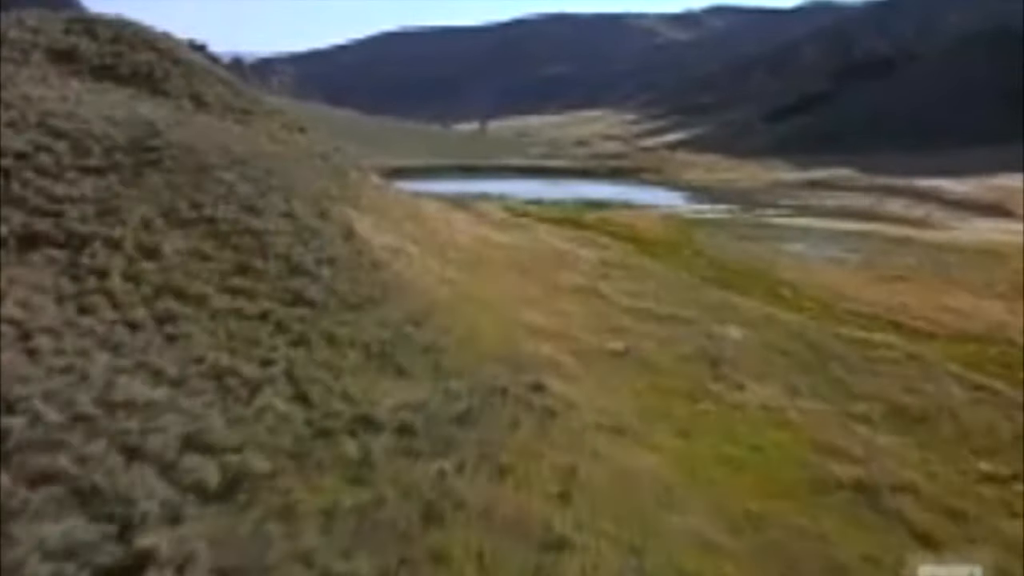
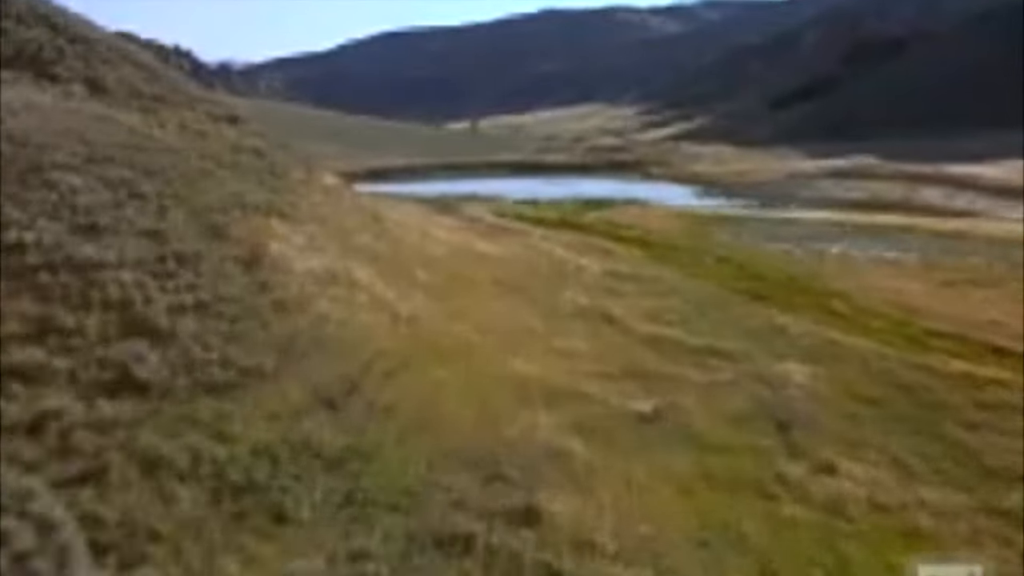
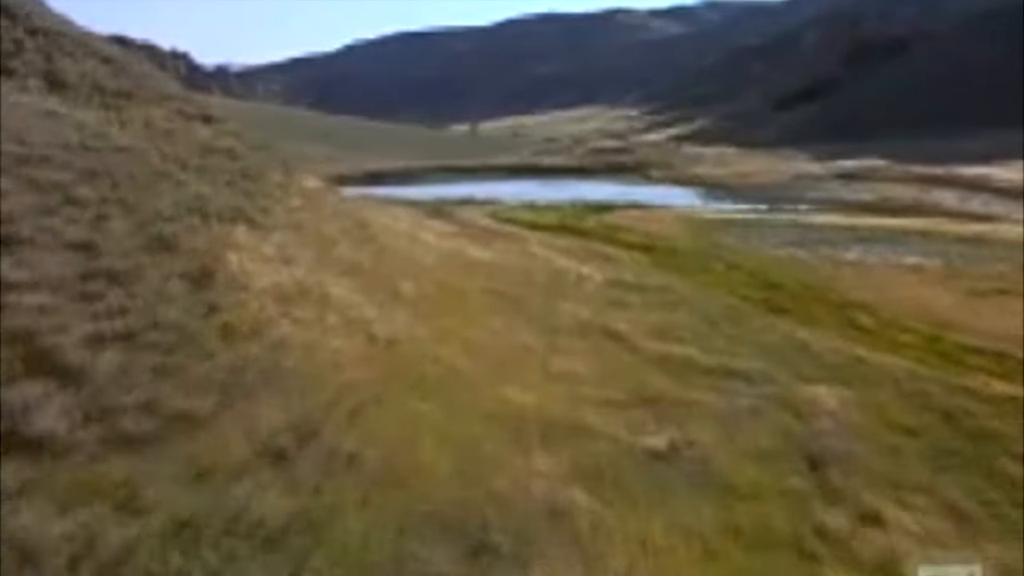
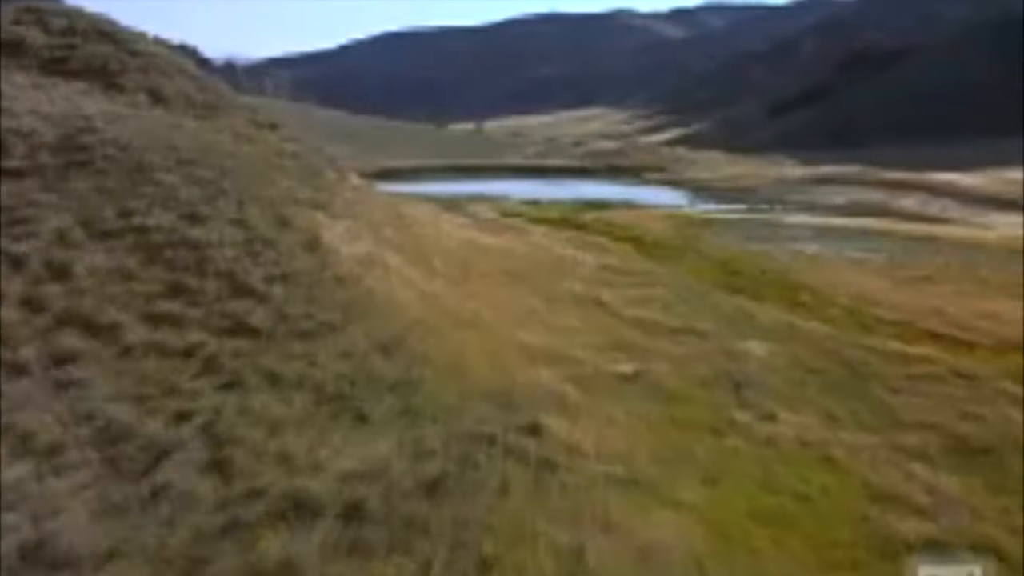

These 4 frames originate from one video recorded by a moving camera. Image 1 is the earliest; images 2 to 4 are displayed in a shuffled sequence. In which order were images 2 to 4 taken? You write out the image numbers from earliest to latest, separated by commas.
4, 2, 3
